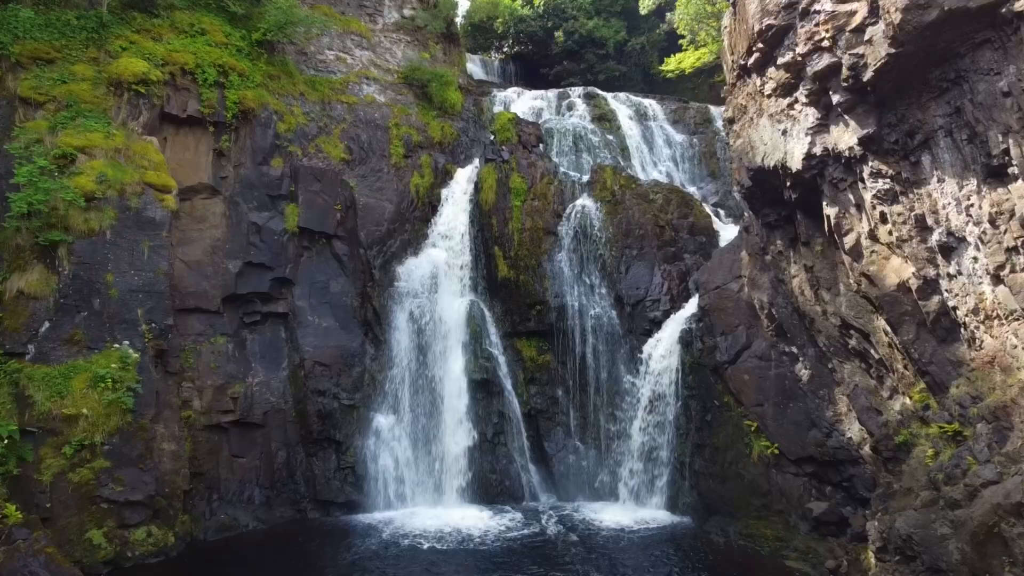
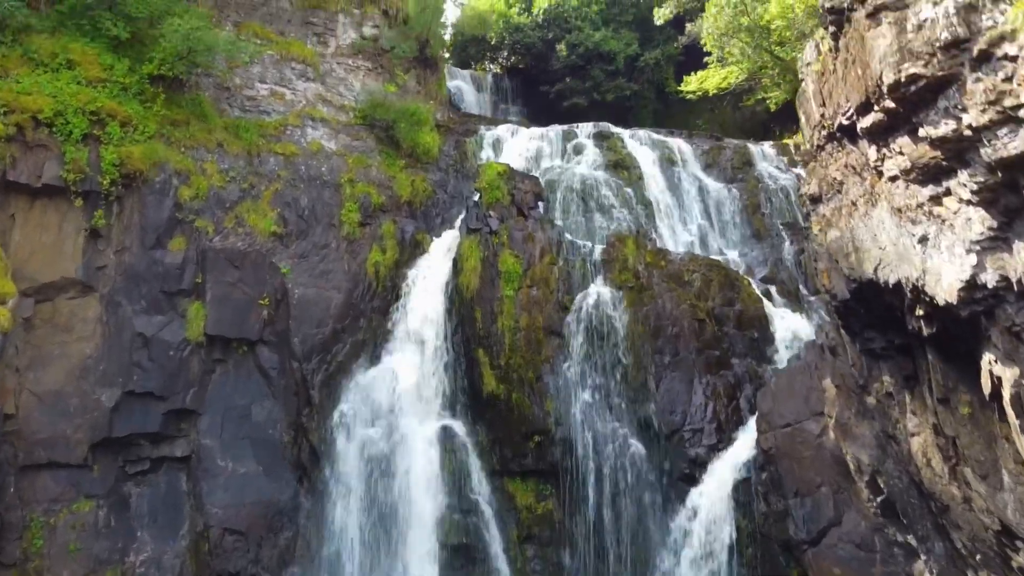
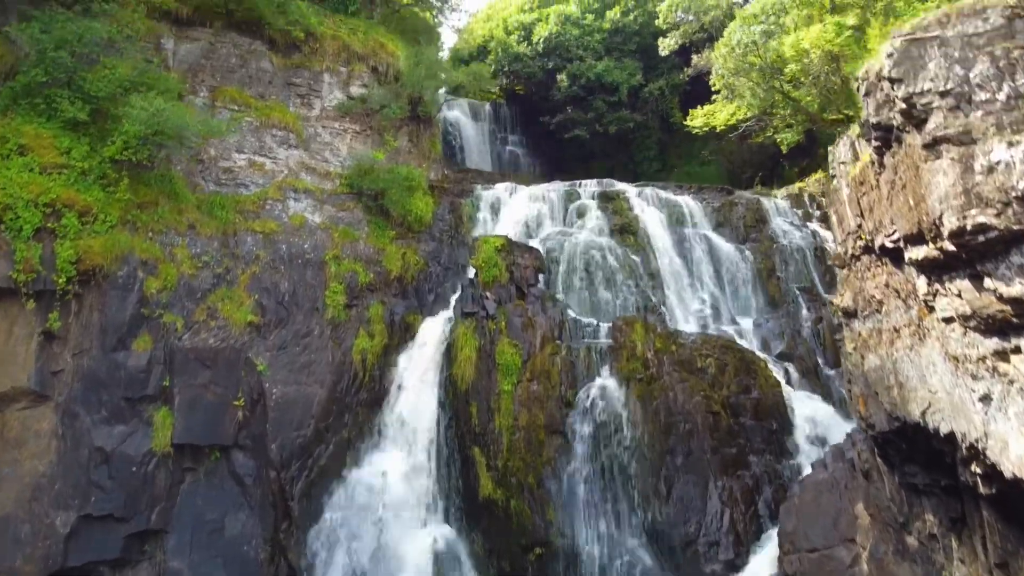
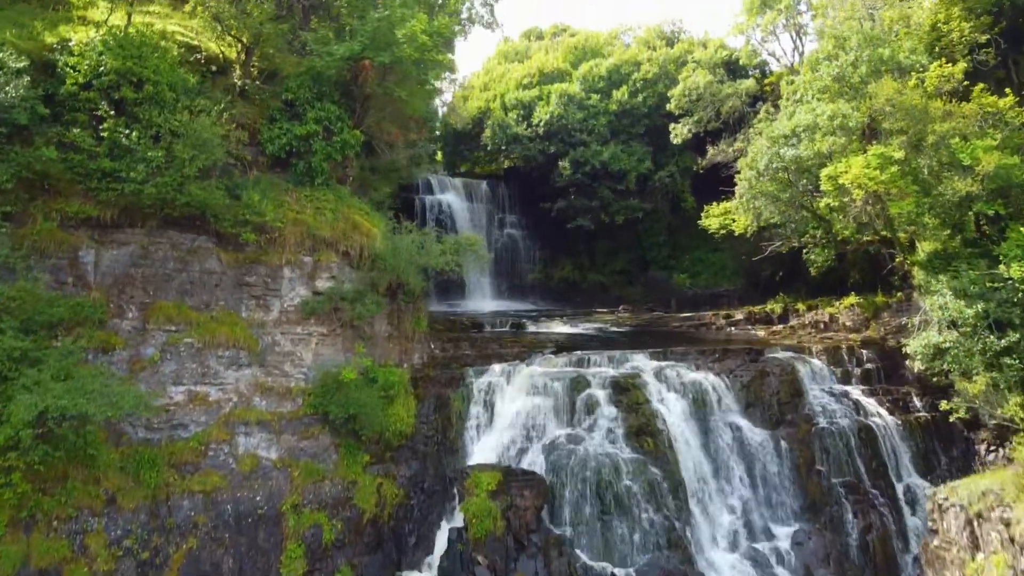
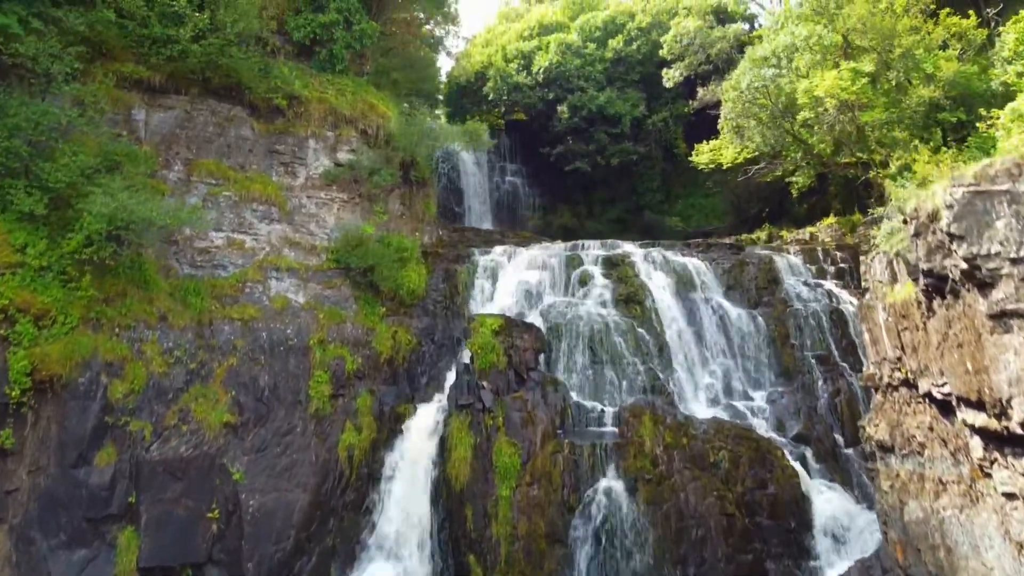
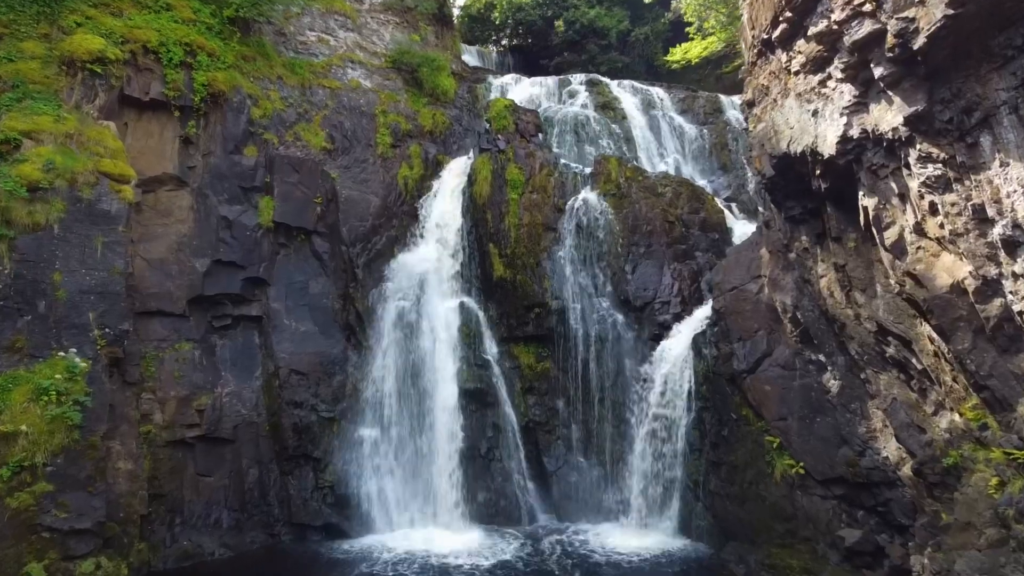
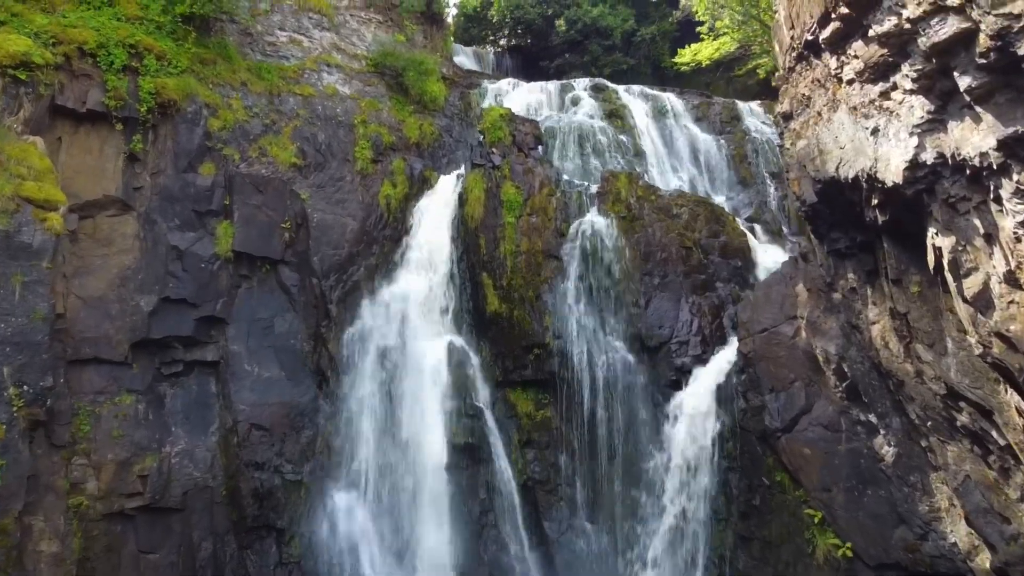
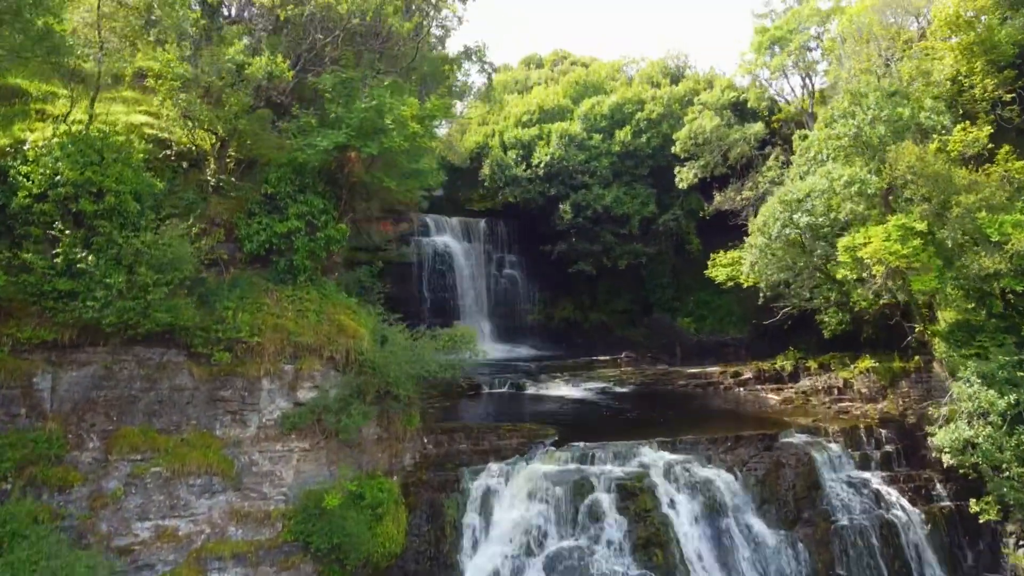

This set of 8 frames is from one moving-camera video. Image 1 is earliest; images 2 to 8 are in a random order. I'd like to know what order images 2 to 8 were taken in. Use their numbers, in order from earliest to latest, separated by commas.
6, 7, 2, 3, 5, 4, 8
